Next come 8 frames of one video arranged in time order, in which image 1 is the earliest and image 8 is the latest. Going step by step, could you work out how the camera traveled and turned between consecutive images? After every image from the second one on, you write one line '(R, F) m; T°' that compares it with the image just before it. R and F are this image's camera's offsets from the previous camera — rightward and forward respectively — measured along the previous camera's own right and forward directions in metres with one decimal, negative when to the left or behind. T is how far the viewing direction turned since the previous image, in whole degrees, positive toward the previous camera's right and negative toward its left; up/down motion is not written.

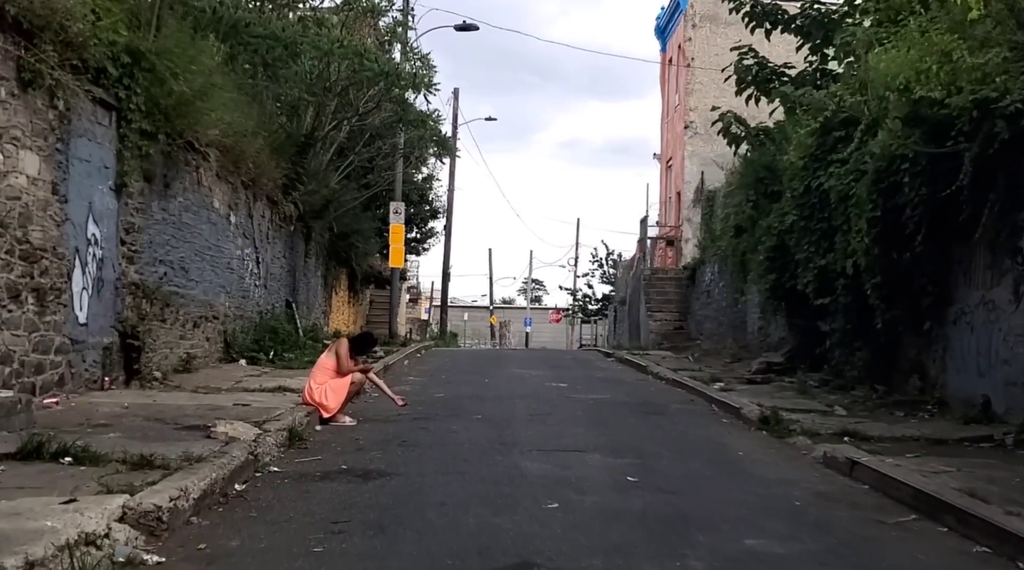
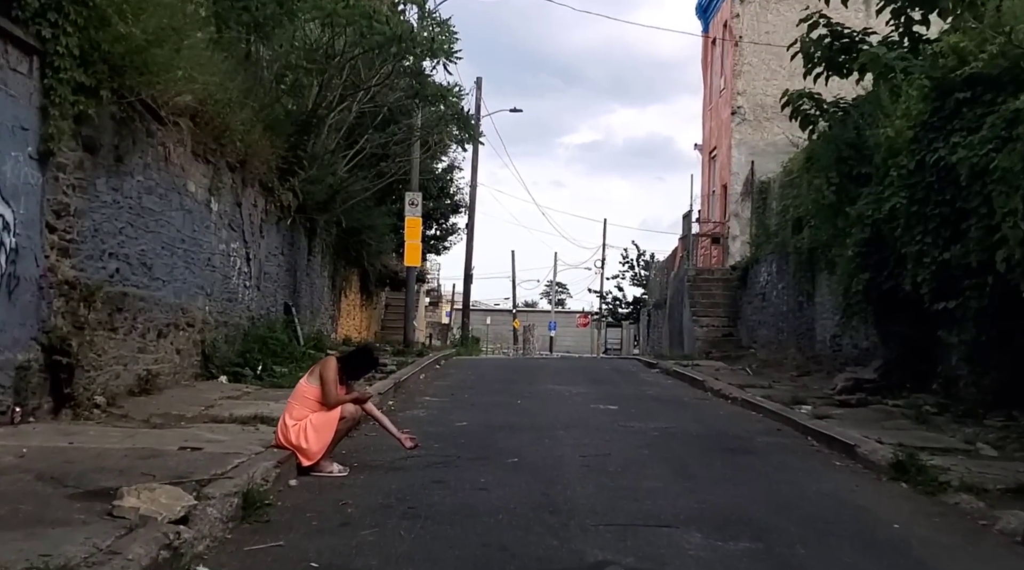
(-0.2, +2.7) m; -1°
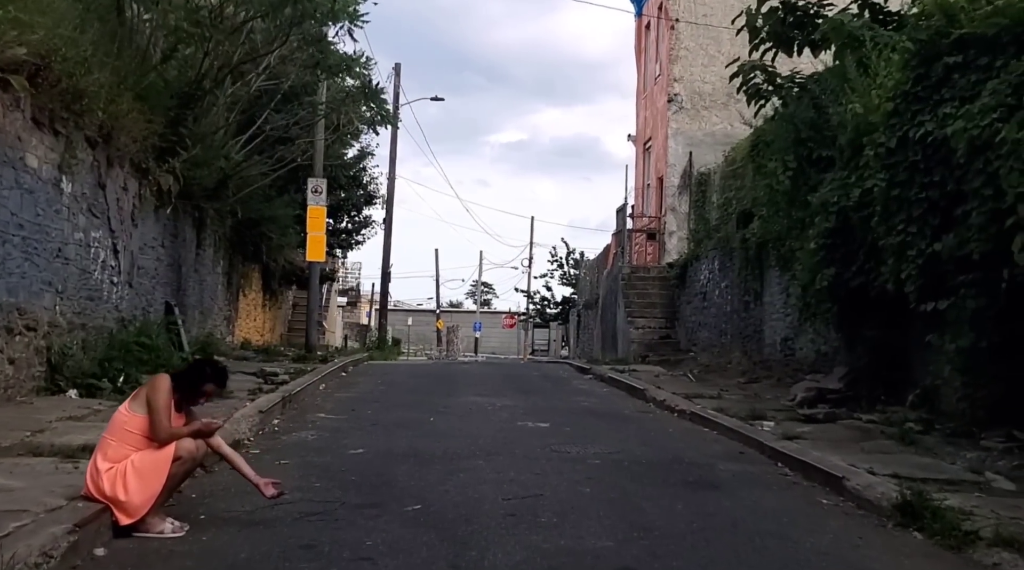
(+0.1, +1.9) m; +4°
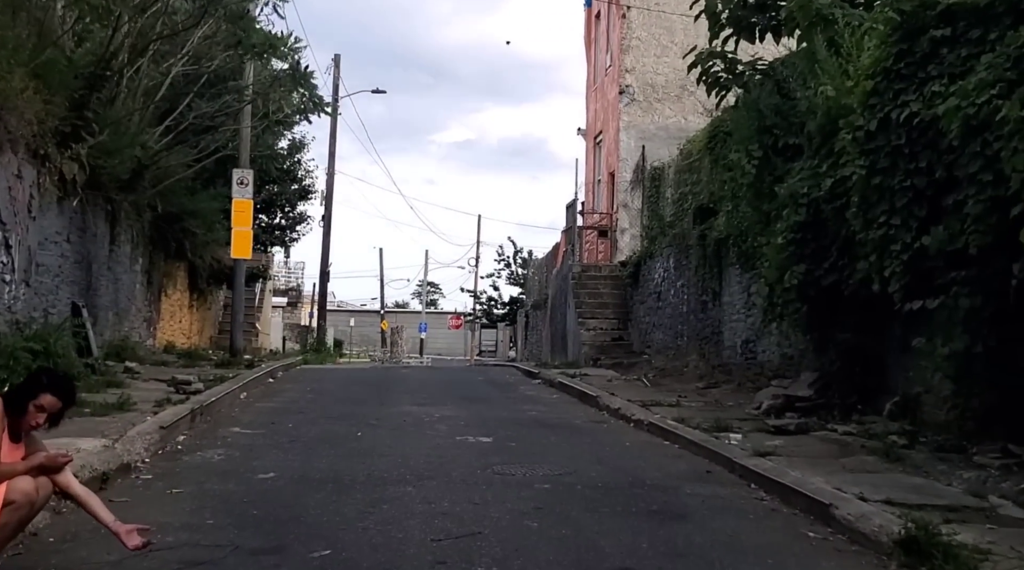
(+0.1, +1.1) m; +3°
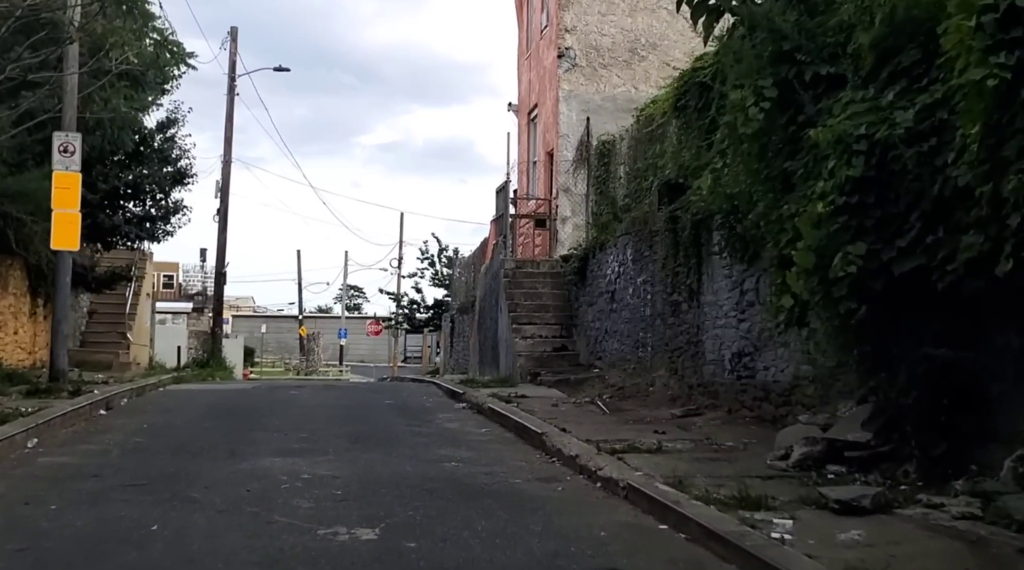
(+0.2, +3.7) m; +4°
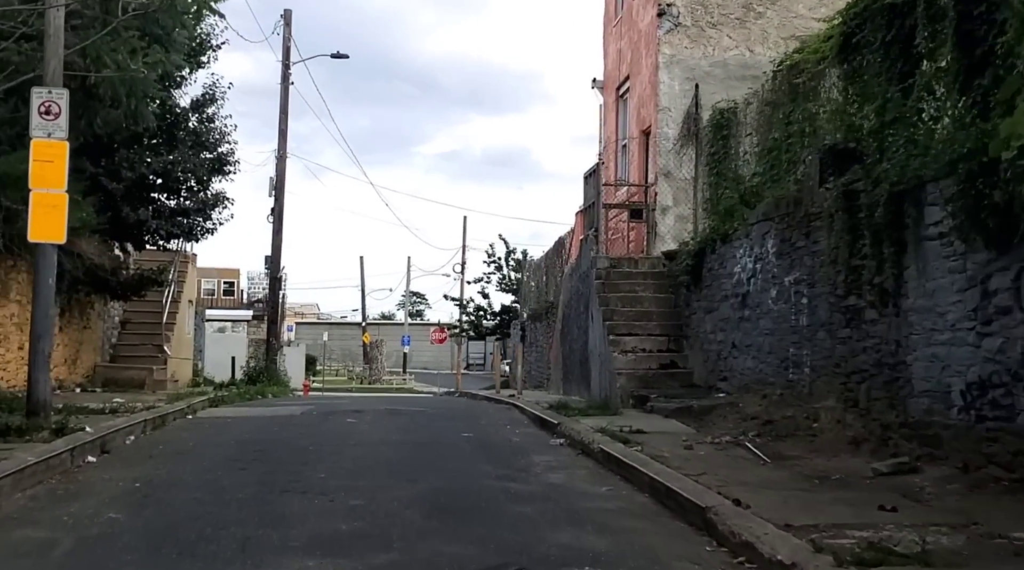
(-0.5, +3.1) m; -3°
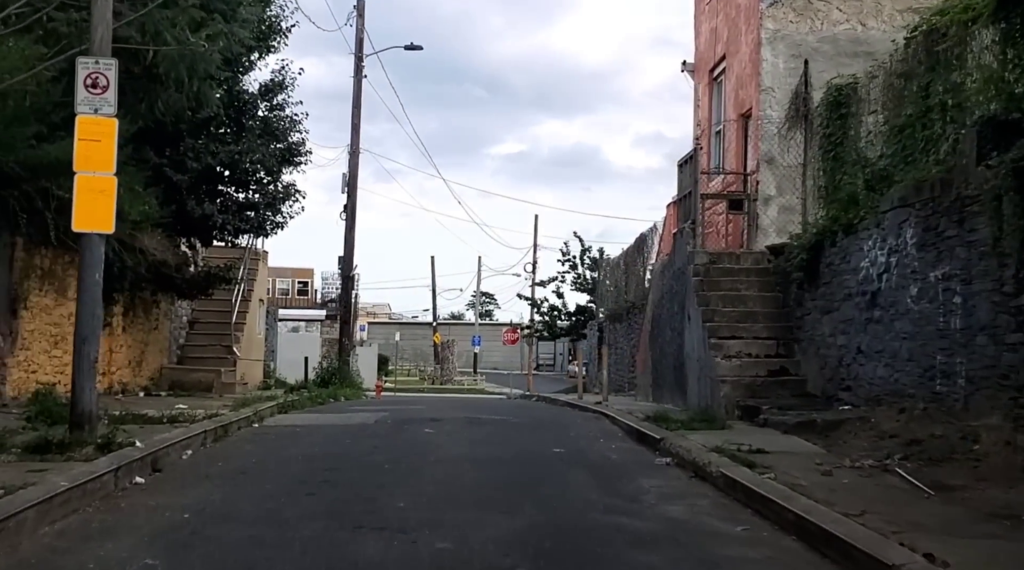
(-0.3, +1.3) m; -4°
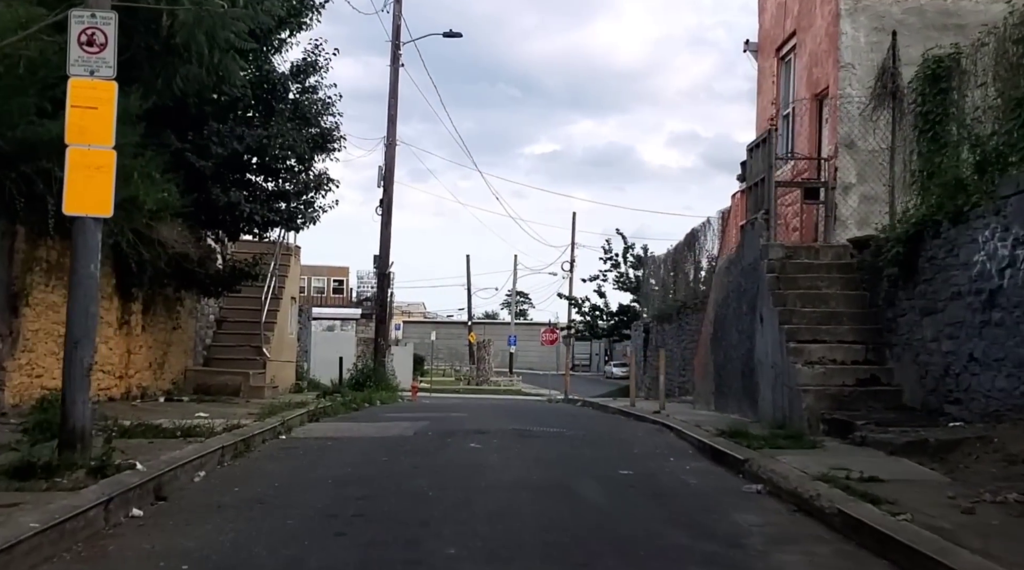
(-0.2, +1.4) m; -2°
